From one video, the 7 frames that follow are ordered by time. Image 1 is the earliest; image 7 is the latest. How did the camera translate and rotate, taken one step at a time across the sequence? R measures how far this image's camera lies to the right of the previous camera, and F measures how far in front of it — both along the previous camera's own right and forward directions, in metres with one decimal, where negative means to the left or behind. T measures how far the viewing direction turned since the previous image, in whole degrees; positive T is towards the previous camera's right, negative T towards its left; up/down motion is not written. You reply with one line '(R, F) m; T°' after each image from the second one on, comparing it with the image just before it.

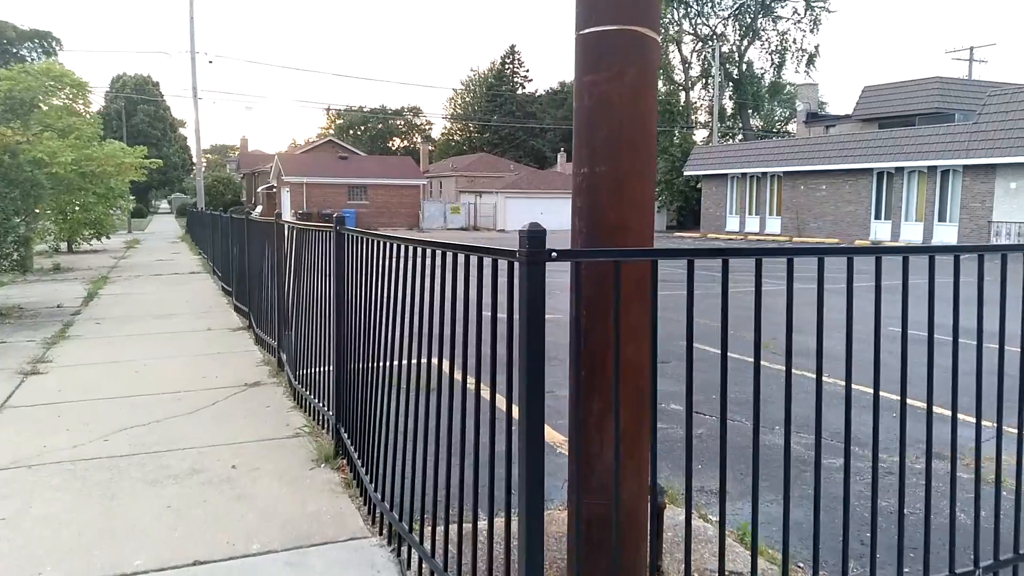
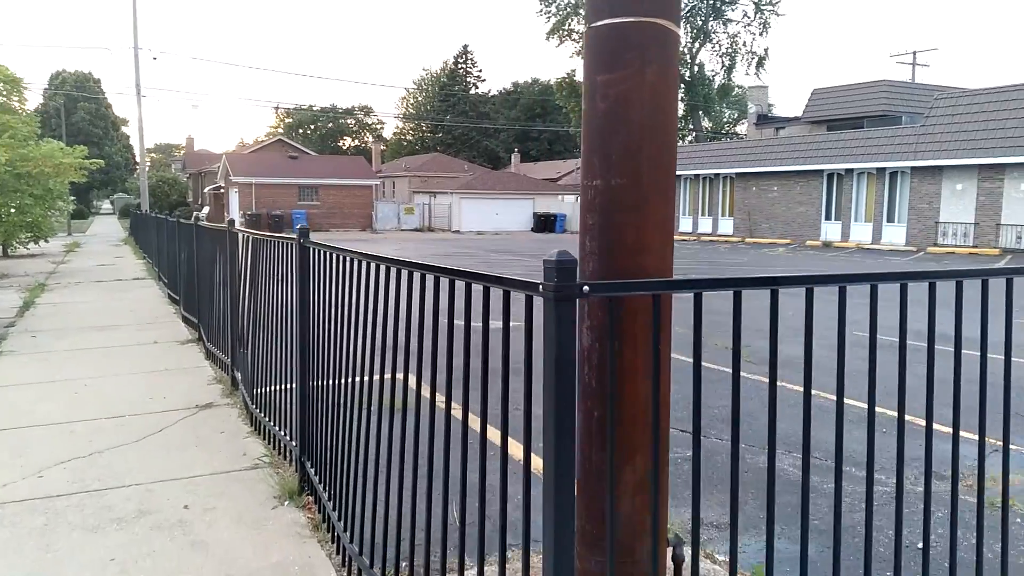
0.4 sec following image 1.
(-0.2, +0.4) m; +3°
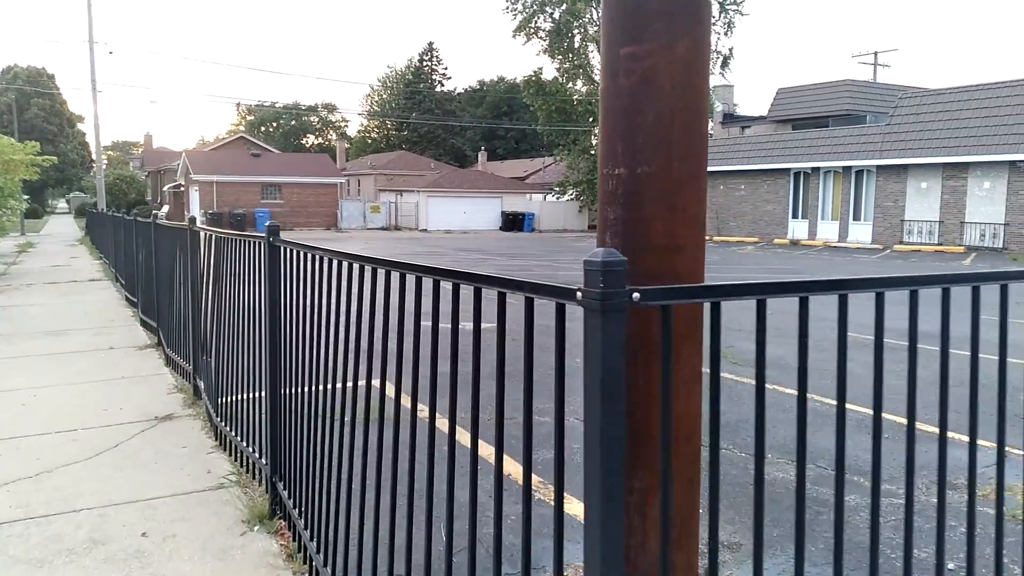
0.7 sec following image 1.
(-0.1, +0.3) m; +2°
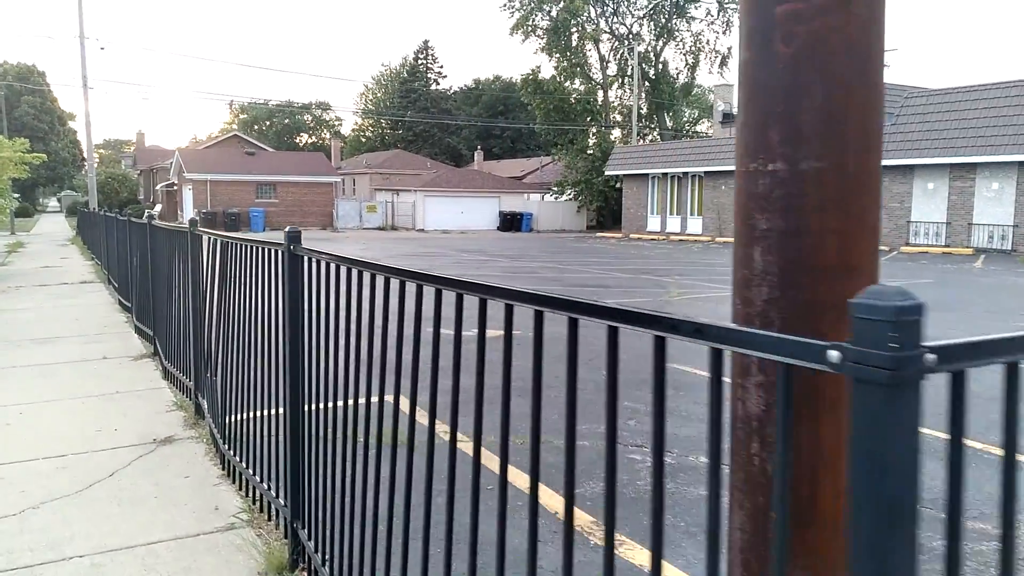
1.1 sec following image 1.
(-0.3, +0.5) m; +1°
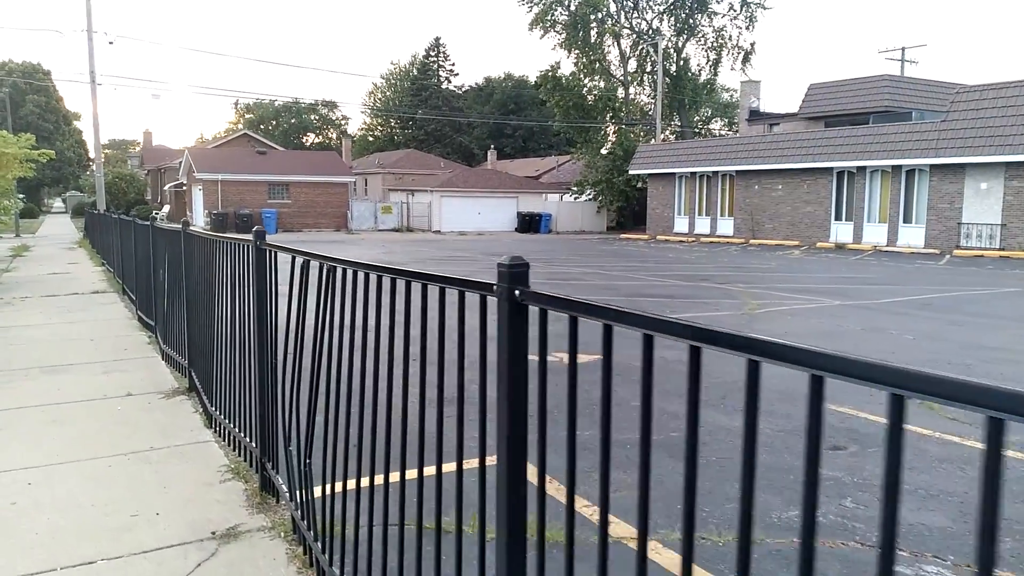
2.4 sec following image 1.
(-0.9, +1.5) m; 0°
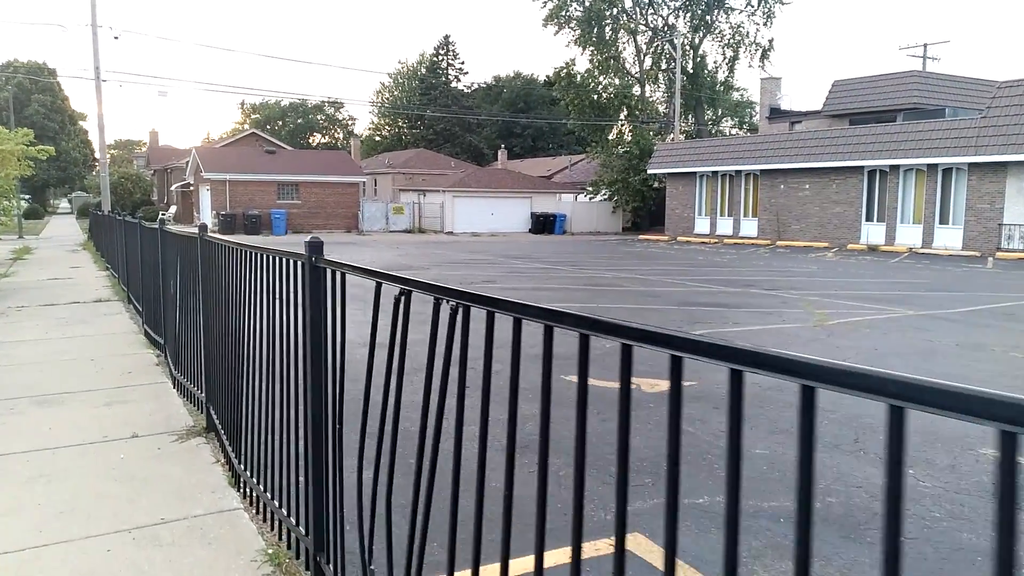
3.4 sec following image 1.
(-0.6, +1.2) m; 0°
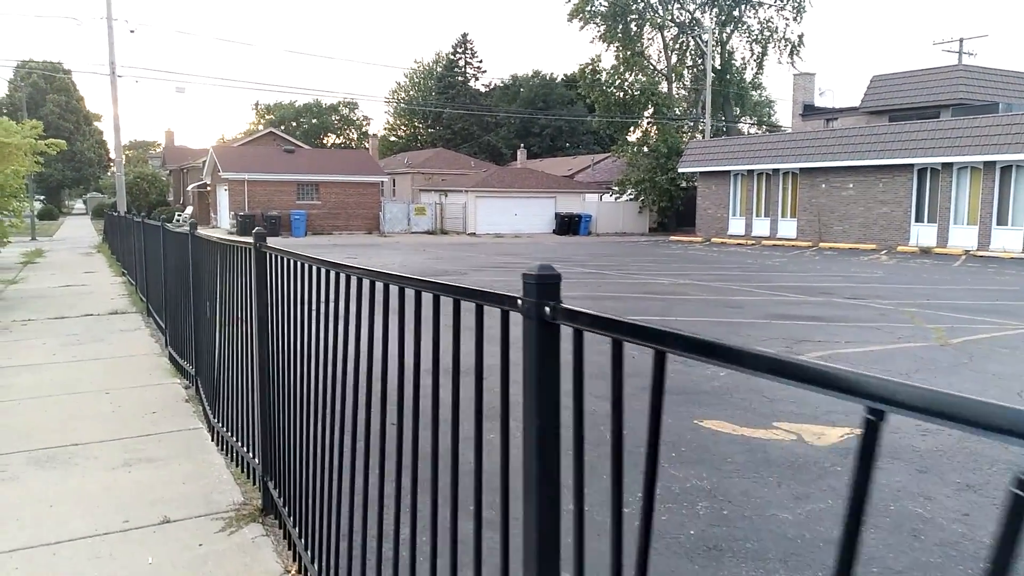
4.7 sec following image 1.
(-0.8, +1.5) m; -1°
